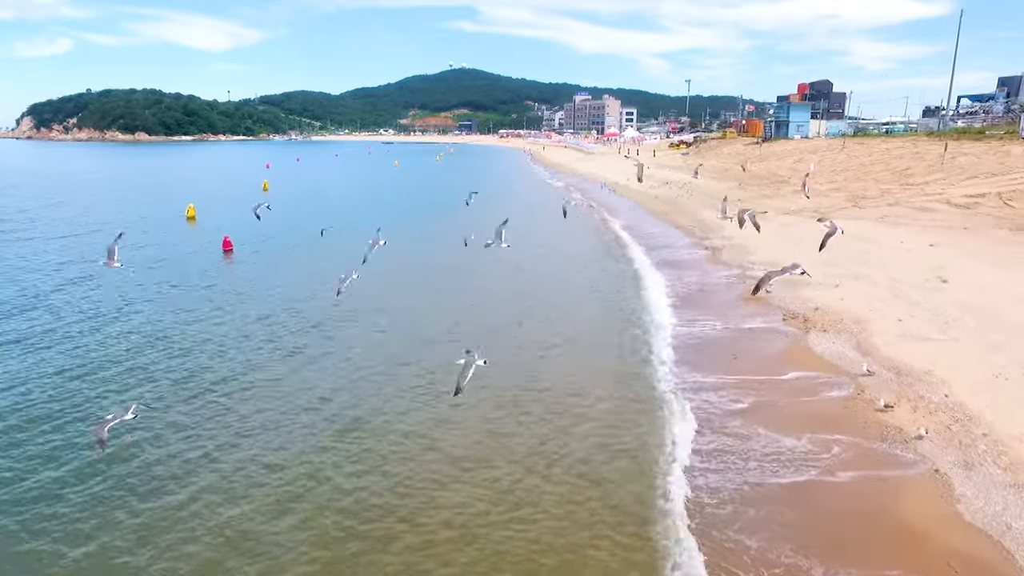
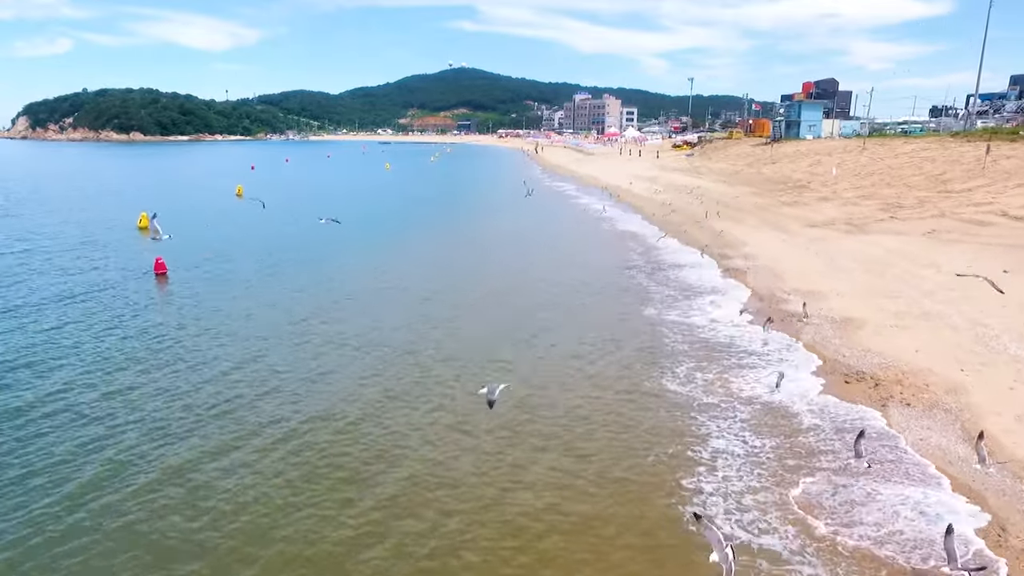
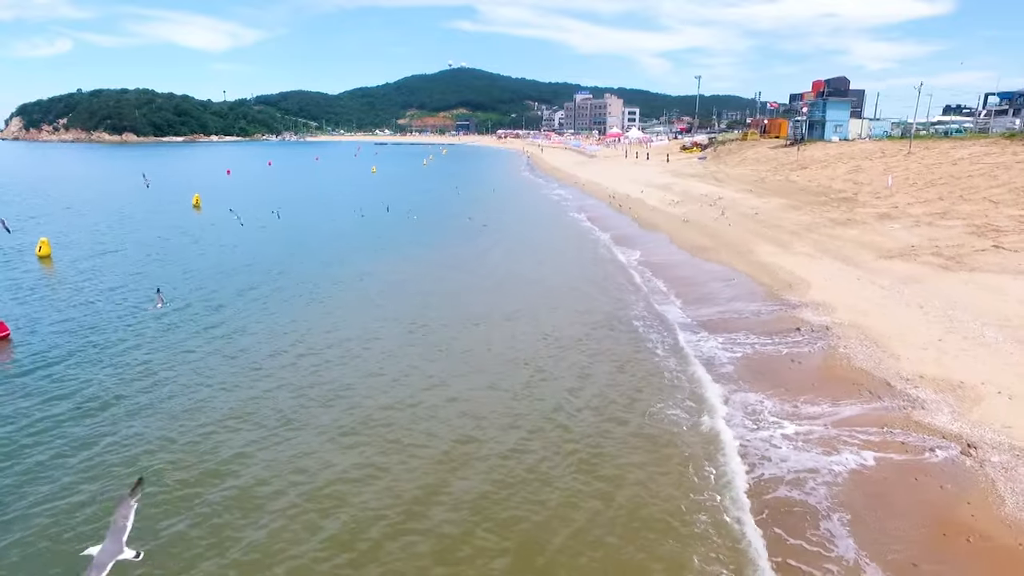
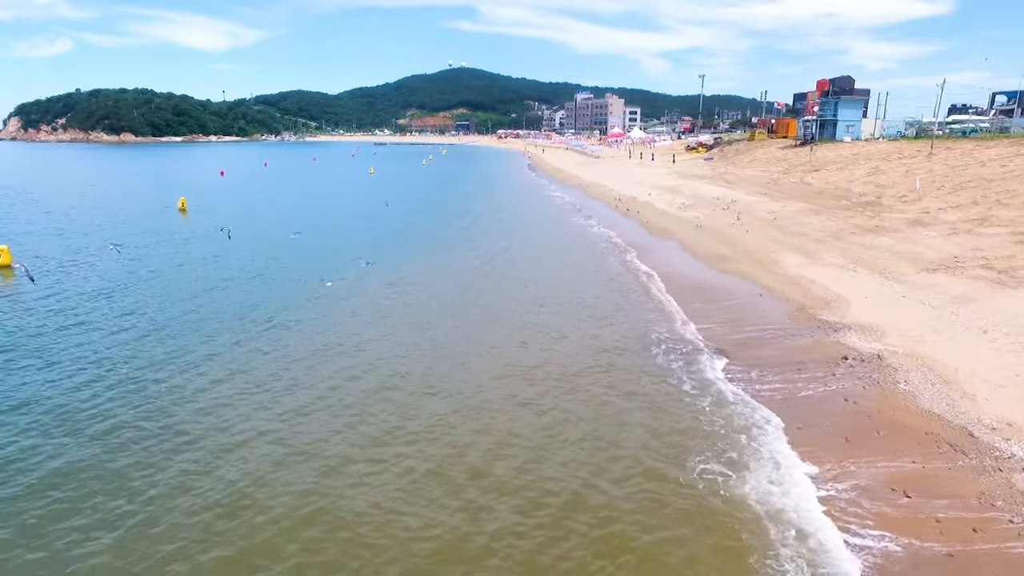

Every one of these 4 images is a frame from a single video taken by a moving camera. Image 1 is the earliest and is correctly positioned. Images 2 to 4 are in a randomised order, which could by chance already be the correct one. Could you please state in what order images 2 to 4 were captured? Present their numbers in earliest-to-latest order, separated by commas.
2, 3, 4
